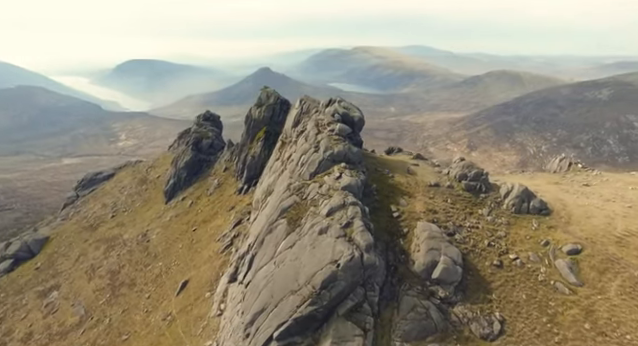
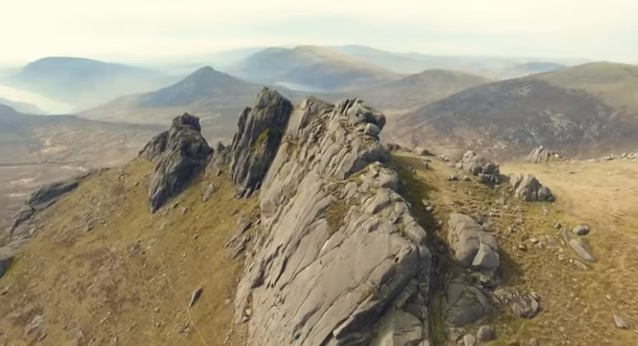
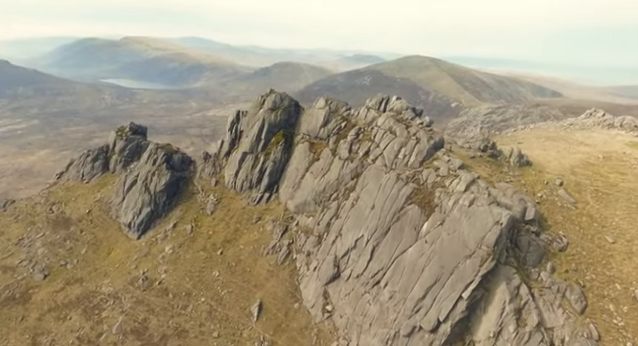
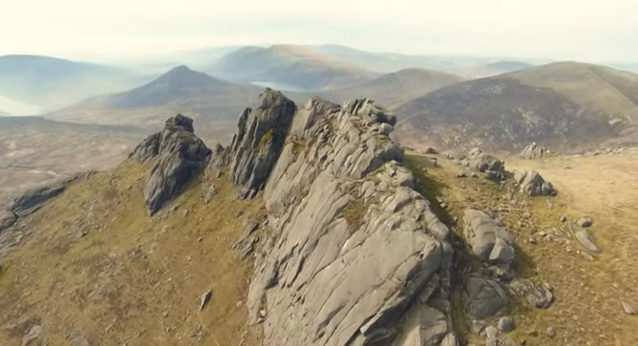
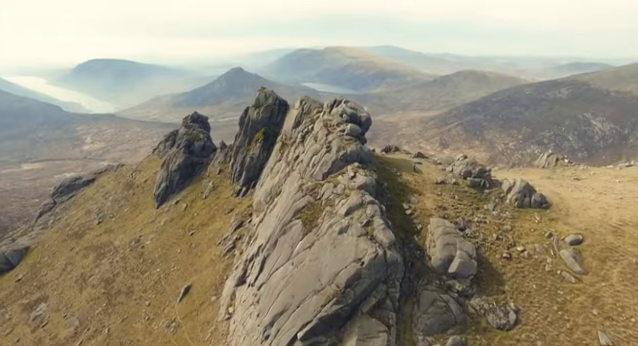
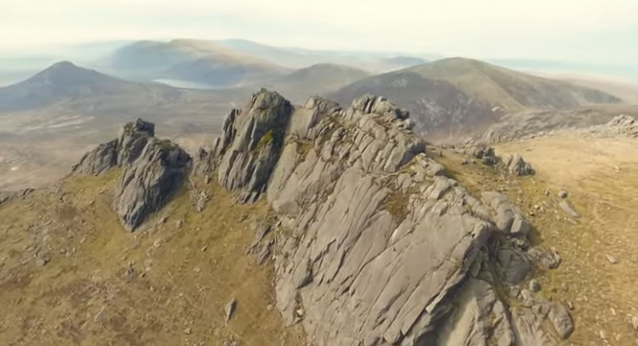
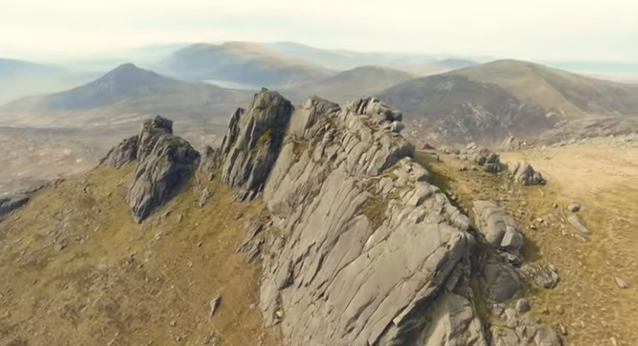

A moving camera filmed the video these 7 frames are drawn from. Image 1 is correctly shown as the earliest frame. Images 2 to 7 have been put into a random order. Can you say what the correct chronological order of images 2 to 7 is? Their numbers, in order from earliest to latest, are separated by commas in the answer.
5, 2, 4, 7, 6, 3
